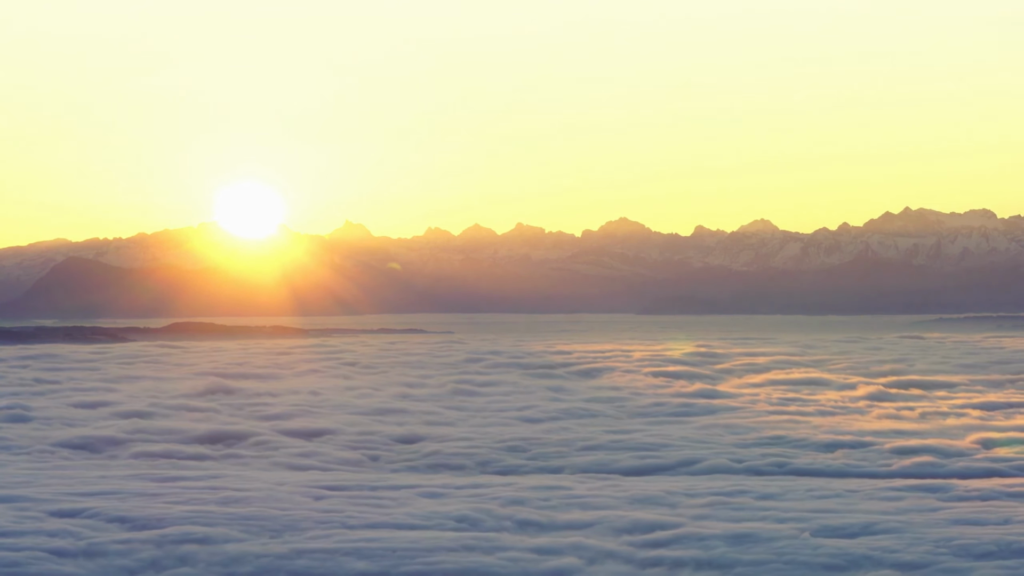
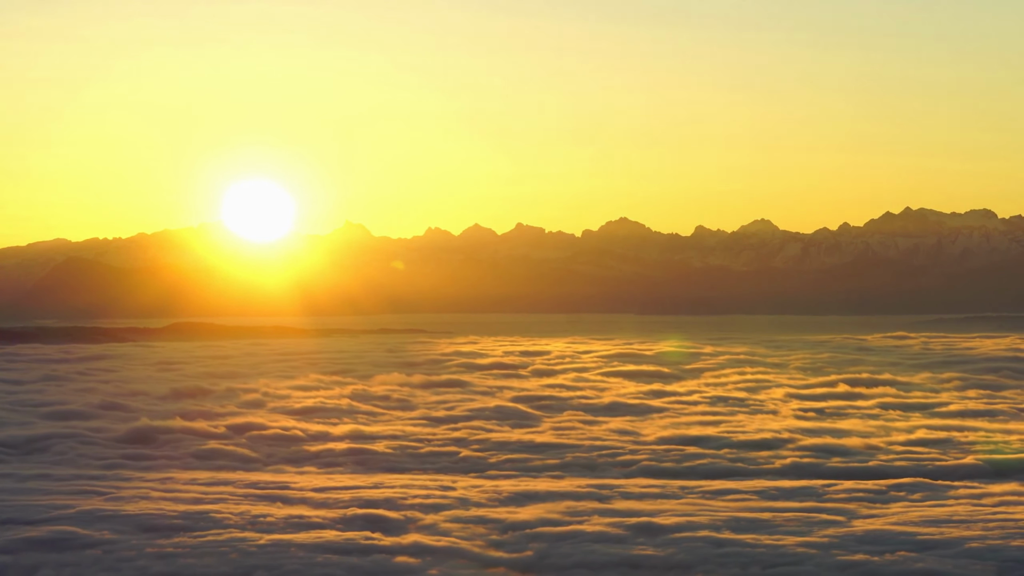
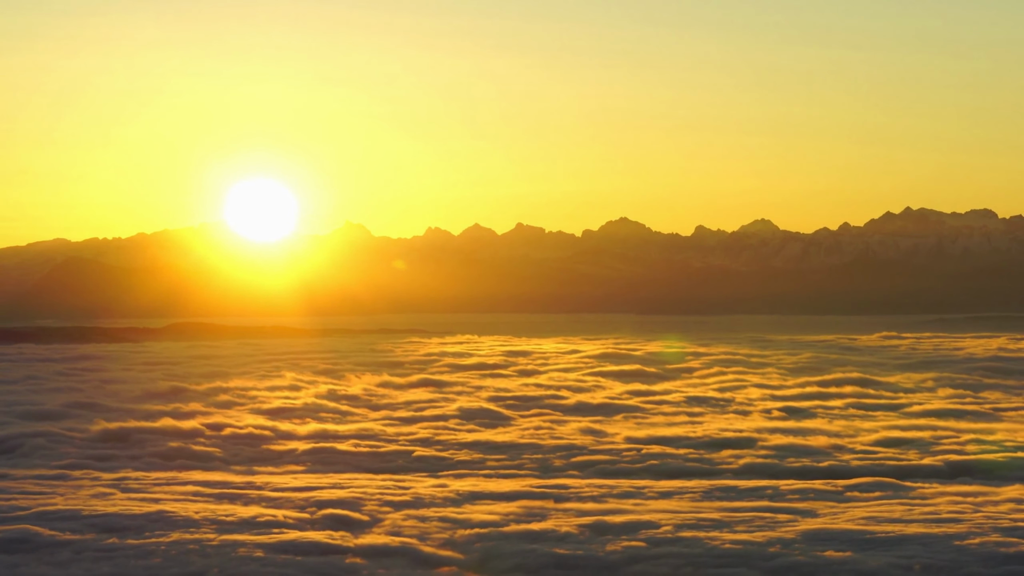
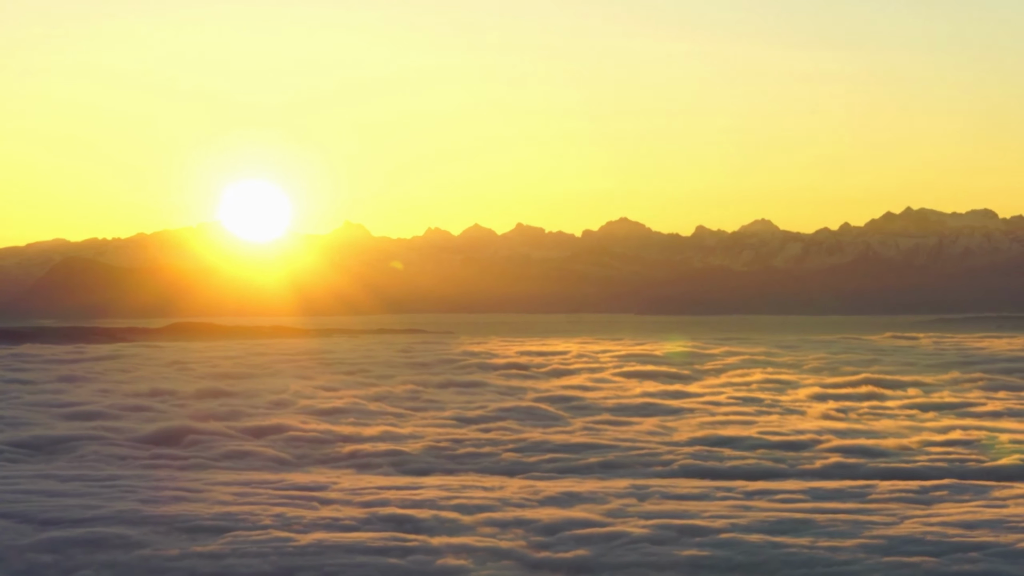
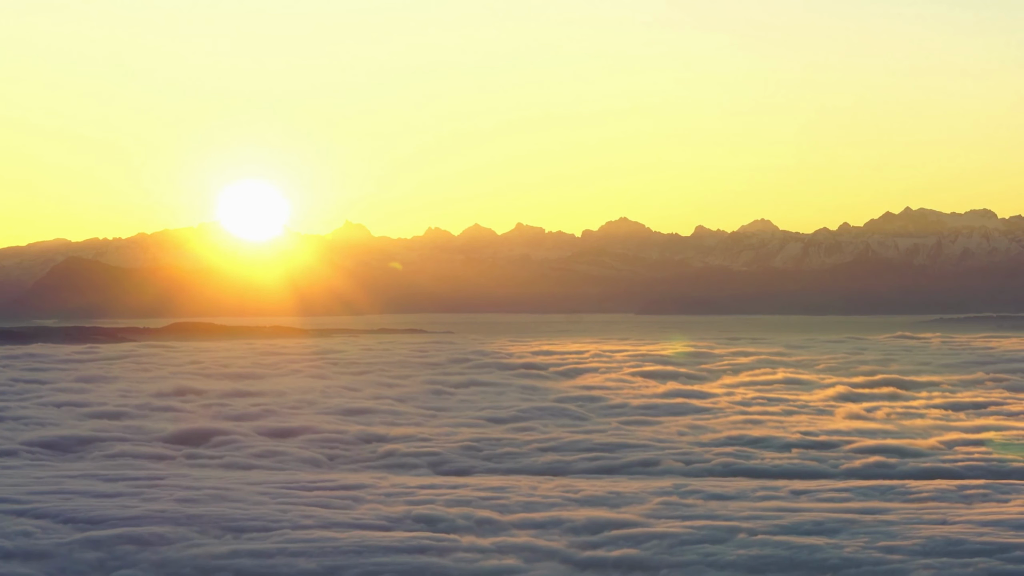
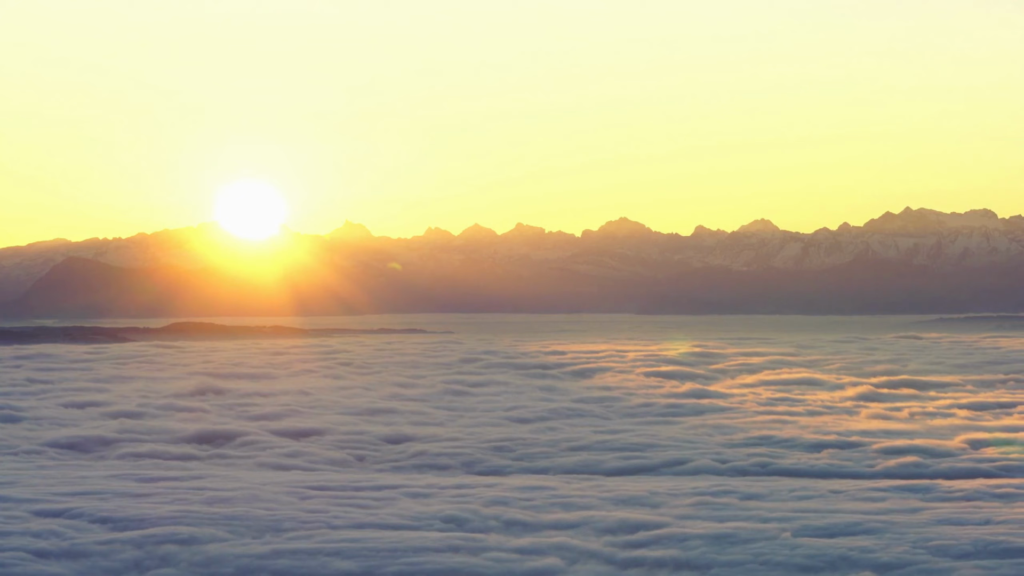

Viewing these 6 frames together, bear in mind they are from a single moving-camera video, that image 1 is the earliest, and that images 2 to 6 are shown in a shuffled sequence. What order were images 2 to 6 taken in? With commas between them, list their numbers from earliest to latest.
6, 5, 4, 2, 3
